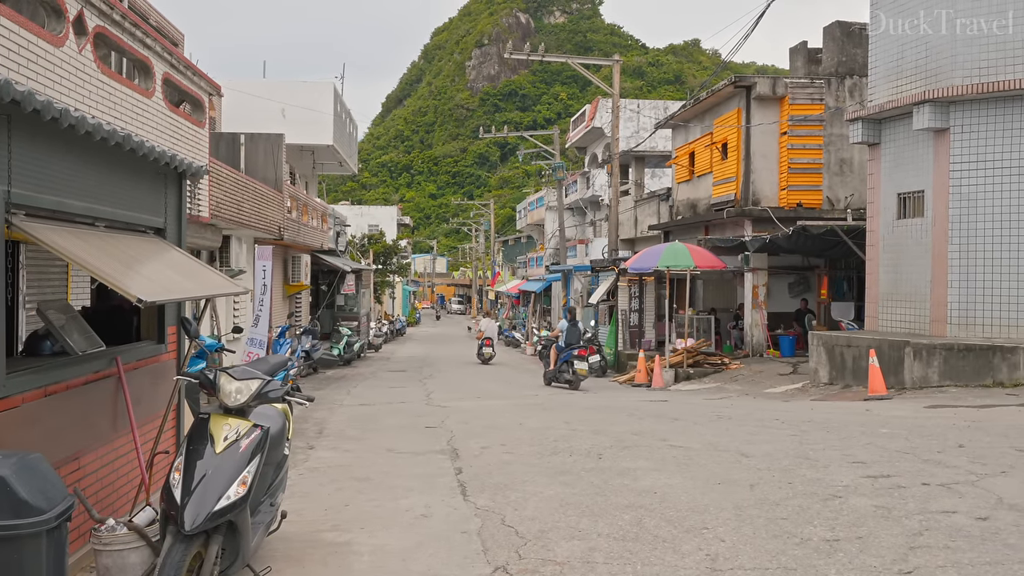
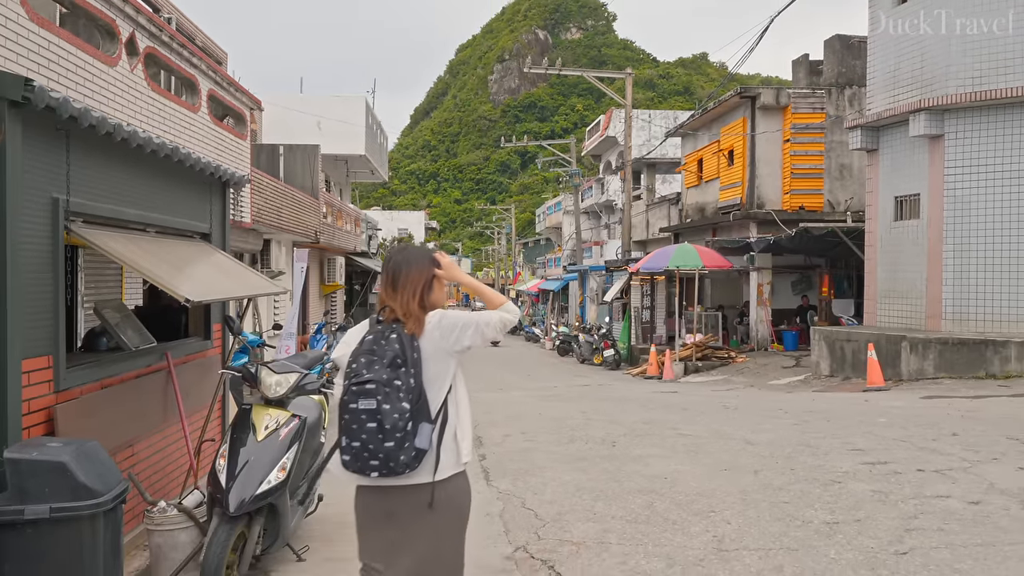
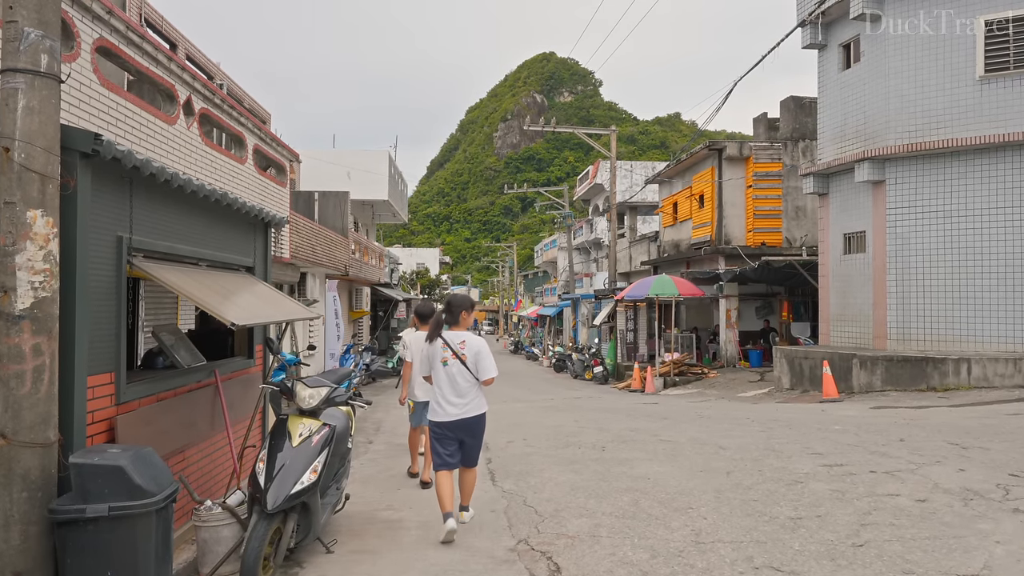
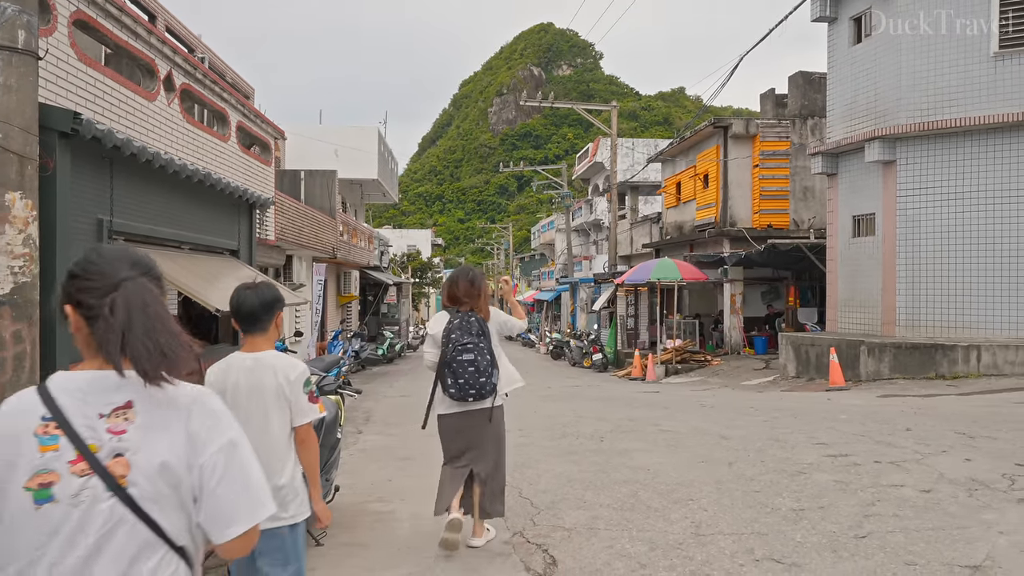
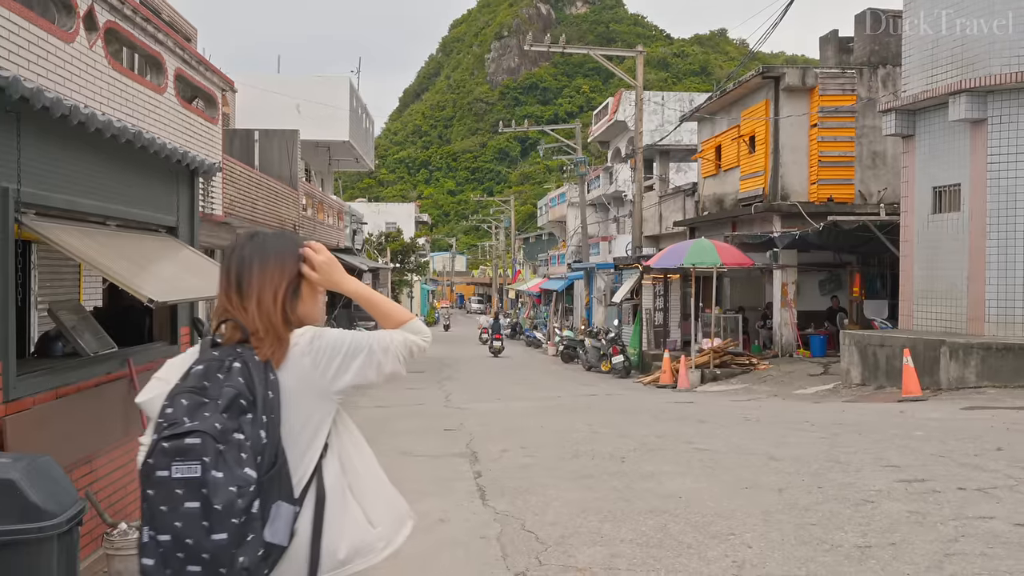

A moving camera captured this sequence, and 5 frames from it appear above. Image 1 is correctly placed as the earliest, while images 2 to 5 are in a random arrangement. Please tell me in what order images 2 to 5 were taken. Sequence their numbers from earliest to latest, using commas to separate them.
5, 2, 4, 3
